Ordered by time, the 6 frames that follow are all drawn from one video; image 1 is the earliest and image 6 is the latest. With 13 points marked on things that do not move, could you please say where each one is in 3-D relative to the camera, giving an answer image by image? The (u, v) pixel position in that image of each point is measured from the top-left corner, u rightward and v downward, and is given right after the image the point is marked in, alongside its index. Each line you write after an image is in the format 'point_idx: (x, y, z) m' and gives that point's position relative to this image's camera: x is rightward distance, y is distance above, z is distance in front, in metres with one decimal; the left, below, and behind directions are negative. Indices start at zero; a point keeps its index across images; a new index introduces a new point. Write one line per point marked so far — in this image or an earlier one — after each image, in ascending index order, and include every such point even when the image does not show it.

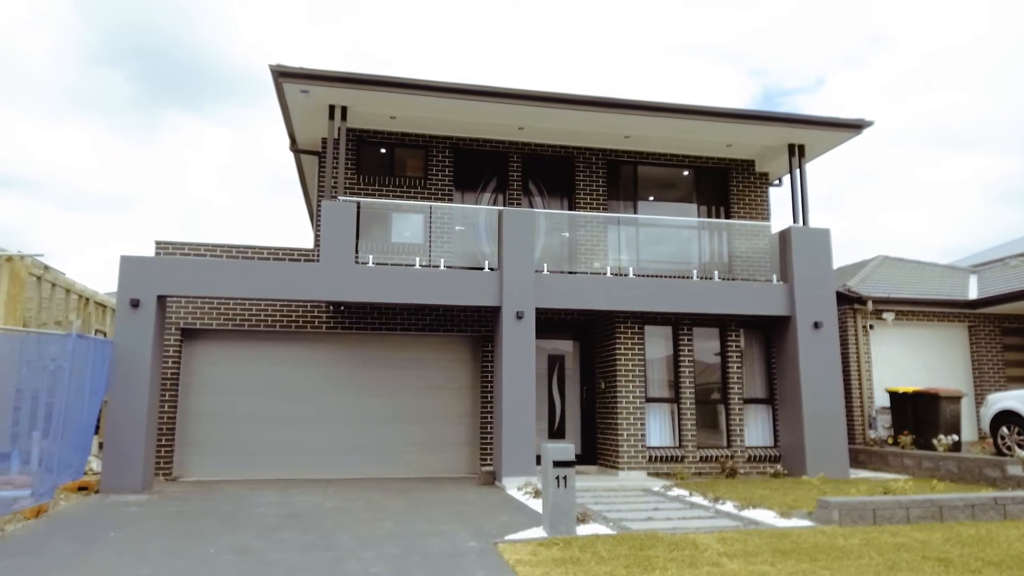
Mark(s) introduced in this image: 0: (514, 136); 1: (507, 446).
0: (0.0, +2.8, +13.6) m
1: (-0.1, -2.4, +11.2) m
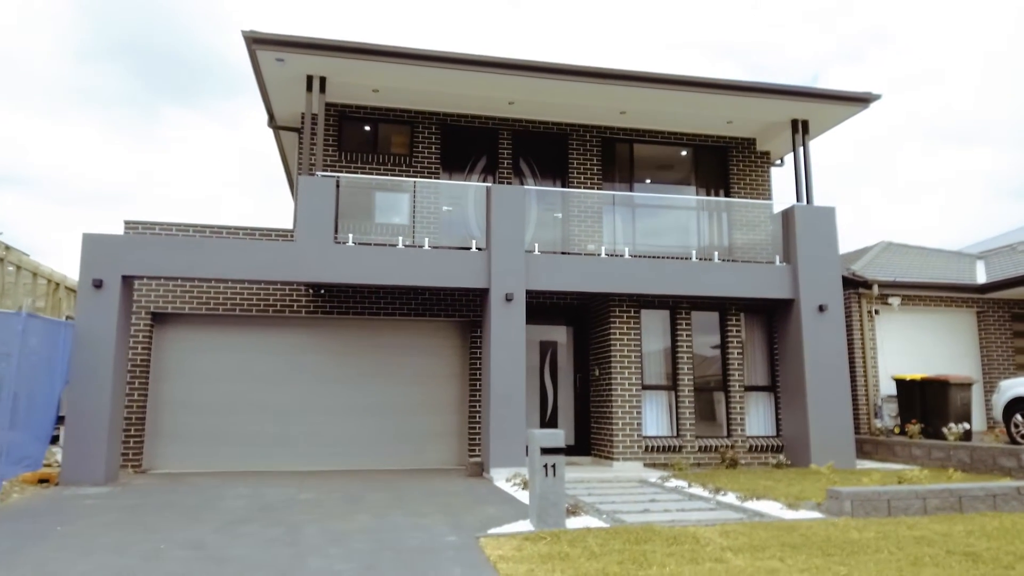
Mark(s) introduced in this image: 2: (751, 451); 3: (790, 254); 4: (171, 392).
0: (-0.2, +3.1, +13.0) m
1: (-0.2, -2.1, +10.6) m
2: (+4.0, -2.7, +12.2) m
3: (+4.6, +0.6, +12.3) m
4: (-5.4, -1.6, +11.7) m
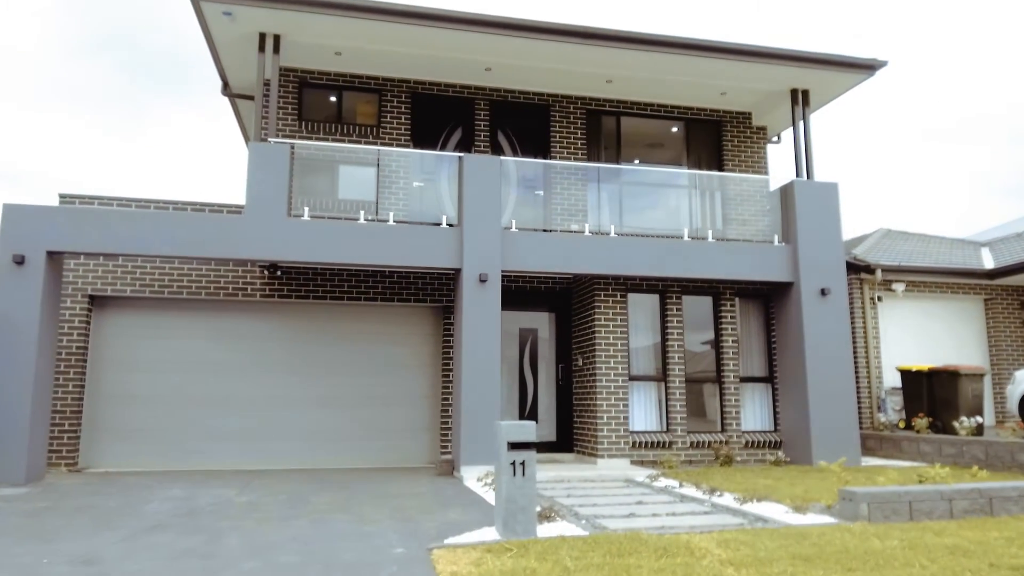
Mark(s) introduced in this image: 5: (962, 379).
0: (-0.5, +3.4, +12.0) m
1: (-0.6, -1.9, +9.6) m
2: (+3.6, -2.4, +11.2) m
3: (+4.3, +0.8, +11.3) m
4: (-5.8, -1.4, +10.6) m
5: (+7.1, -1.4, +11.5) m
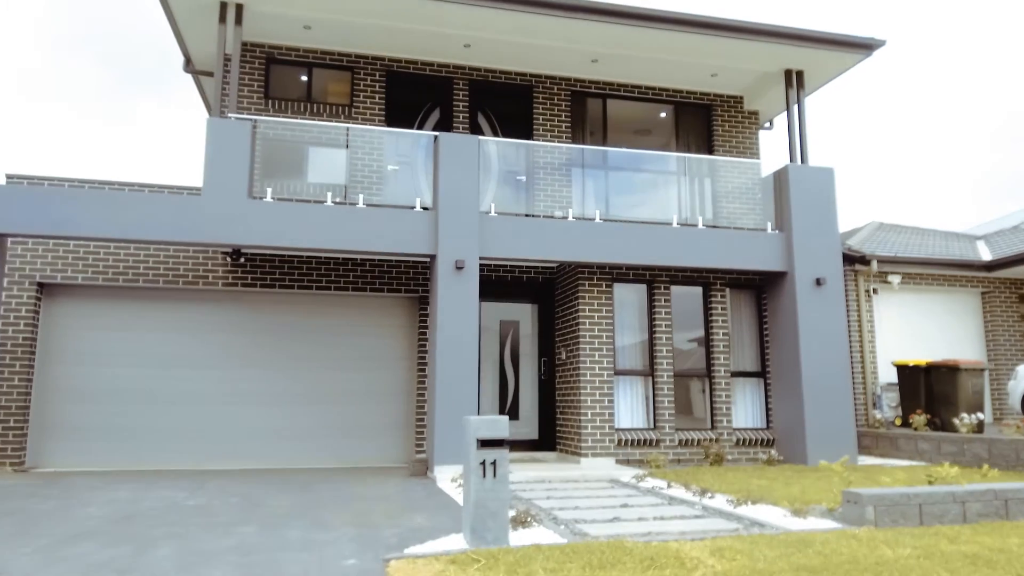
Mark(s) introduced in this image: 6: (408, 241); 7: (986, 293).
0: (-0.8, +3.5, +11.4) m
1: (-0.9, -1.7, +9.0) m
2: (+3.3, -2.3, +10.7) m
3: (+4.0, +1.0, +10.8) m
4: (-6.1, -1.2, +9.9) m
5: (+6.7, -1.3, +11.1) m
6: (-1.3, +0.6, +9.5) m
7: (+8.8, -0.1, +13.7) m
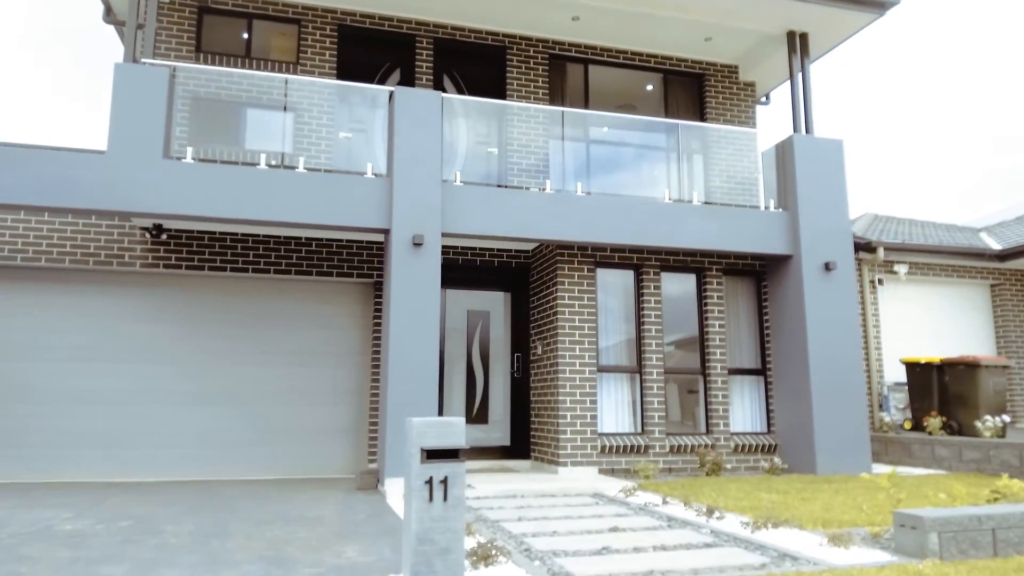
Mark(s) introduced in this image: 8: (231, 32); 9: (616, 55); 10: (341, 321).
0: (-1.2, +3.7, +10.0) m
1: (-1.2, -1.5, +7.6) m
2: (+2.9, -2.1, +9.4) m
3: (+3.6, +1.2, +9.5) m
4: (-6.4, -1.0, +8.4) m
5: (+6.3, -1.1, +9.9) m
6: (-1.7, +0.8, +8.1) m
7: (+8.3, 0.0, +12.6) m
8: (-3.7, +3.4, +9.6) m
9: (+1.5, +3.5, +11.0) m
10: (-2.2, -0.4, +9.5) m
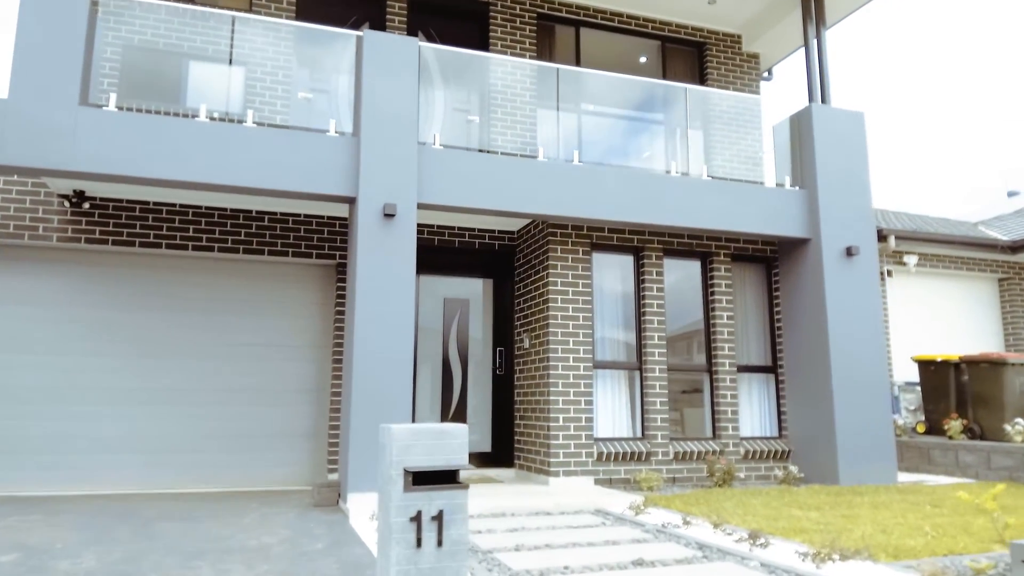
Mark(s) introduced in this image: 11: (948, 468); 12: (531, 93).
0: (-1.4, +3.9, +8.8) m
1: (-1.3, -1.3, +6.4) m
2: (+2.7, -1.9, +8.4) m
3: (+3.4, +1.3, +8.6) m
4: (-6.6, -0.7, +6.9) m
5: (+6.1, -1.0, +9.1) m
6: (-1.8, +1.0, +6.9) m
7: (+8.0, +0.1, +11.9) m
8: (-3.9, +3.6, +8.3) m
9: (+1.3, +3.6, +9.9) m
10: (-2.4, -0.2, +8.3) m
11: (+5.3, -2.1, +8.9) m
12: (+0.2, +2.1, +7.9) m
